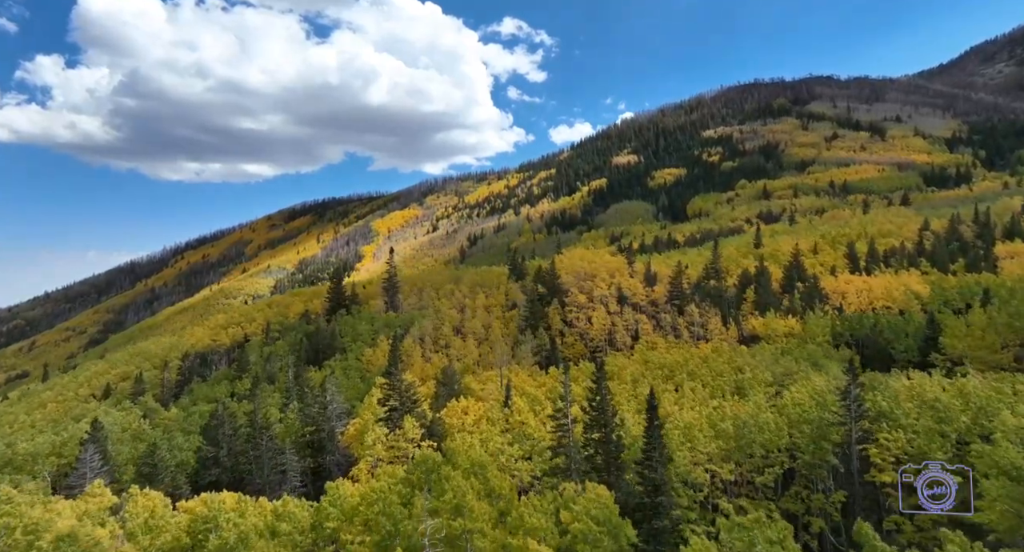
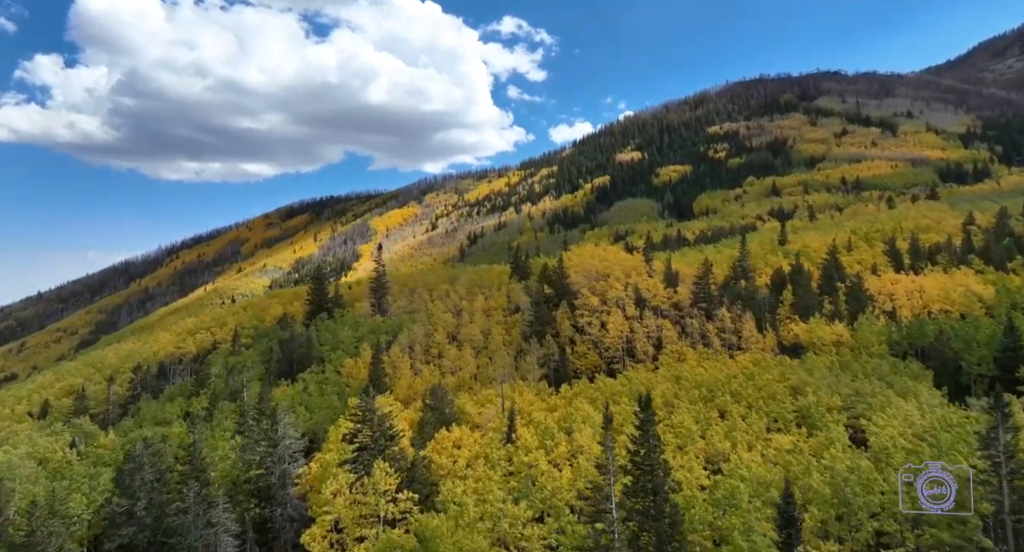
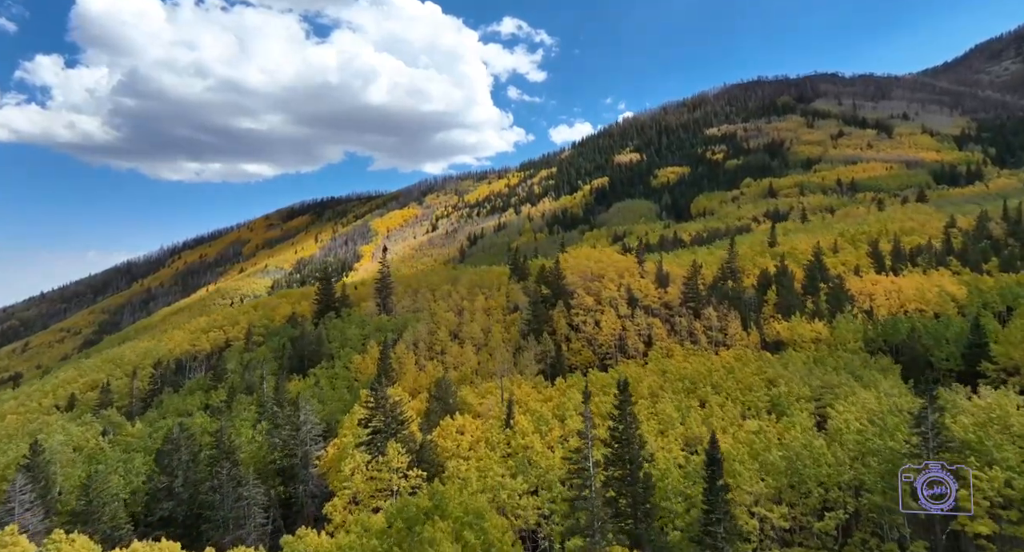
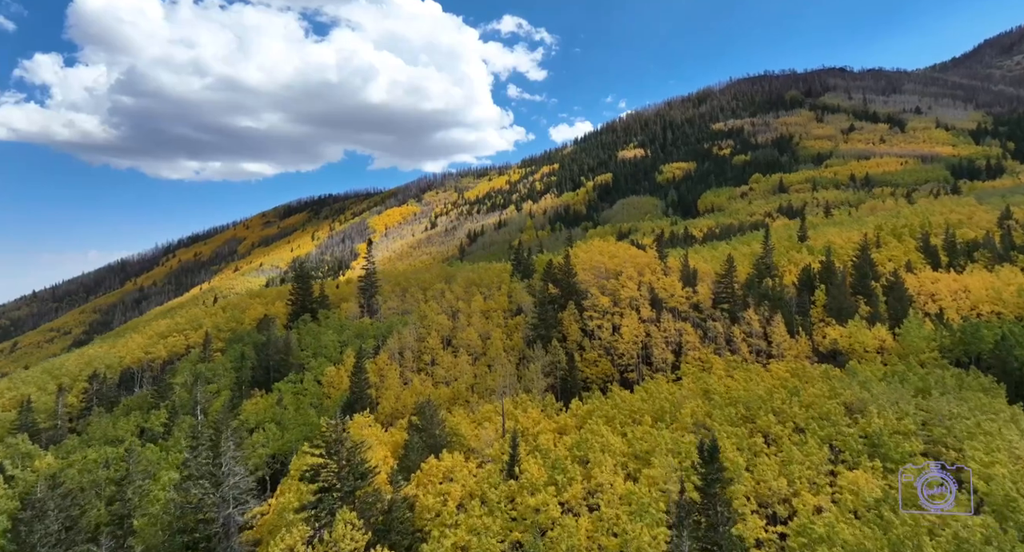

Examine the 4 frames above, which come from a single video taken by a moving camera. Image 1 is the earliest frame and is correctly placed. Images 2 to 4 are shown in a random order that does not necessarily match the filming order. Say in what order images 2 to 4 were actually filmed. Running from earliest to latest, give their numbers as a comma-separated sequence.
3, 2, 4
